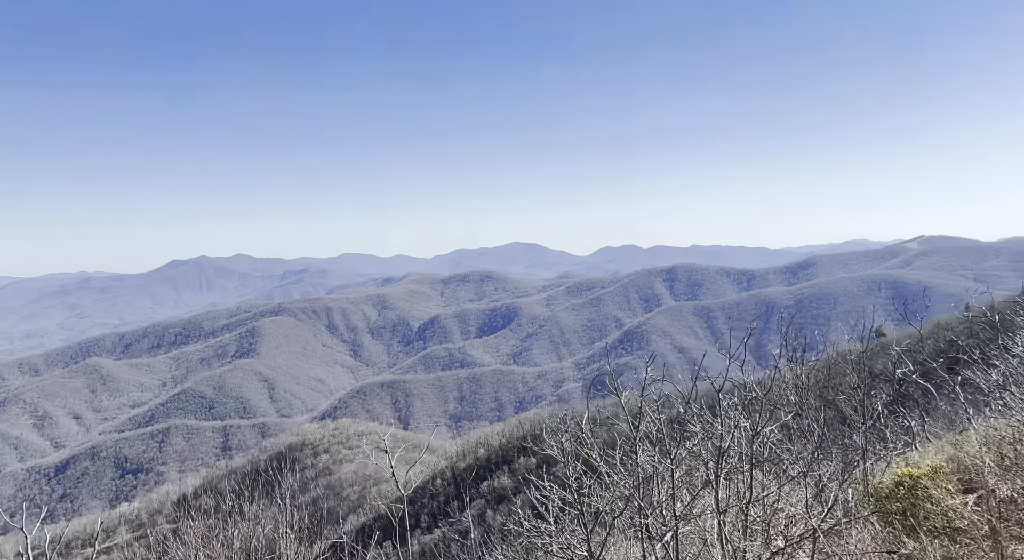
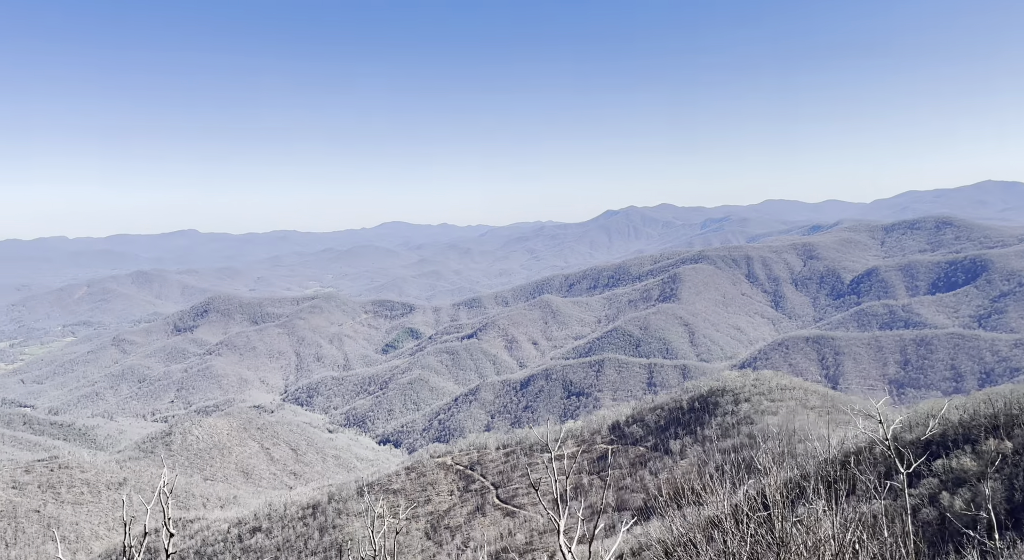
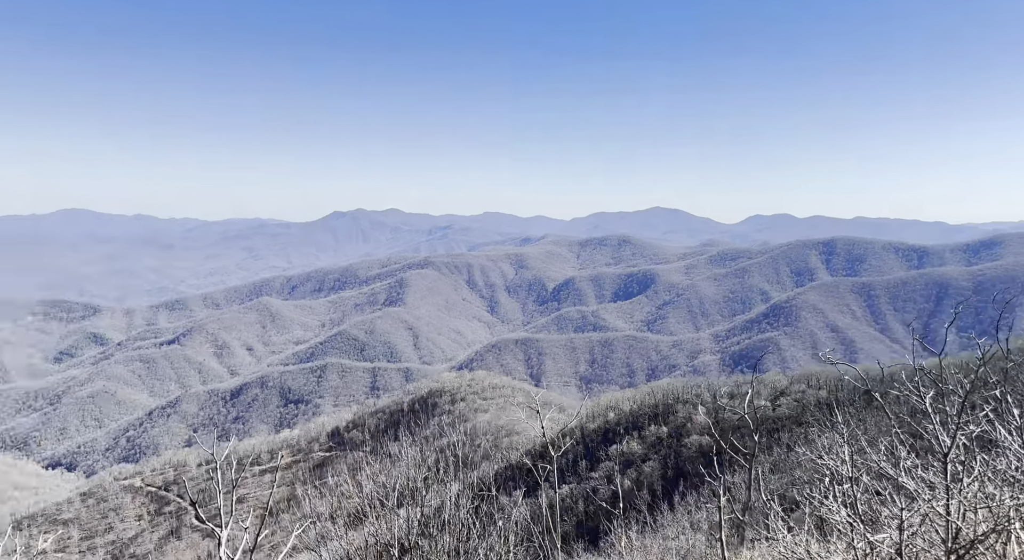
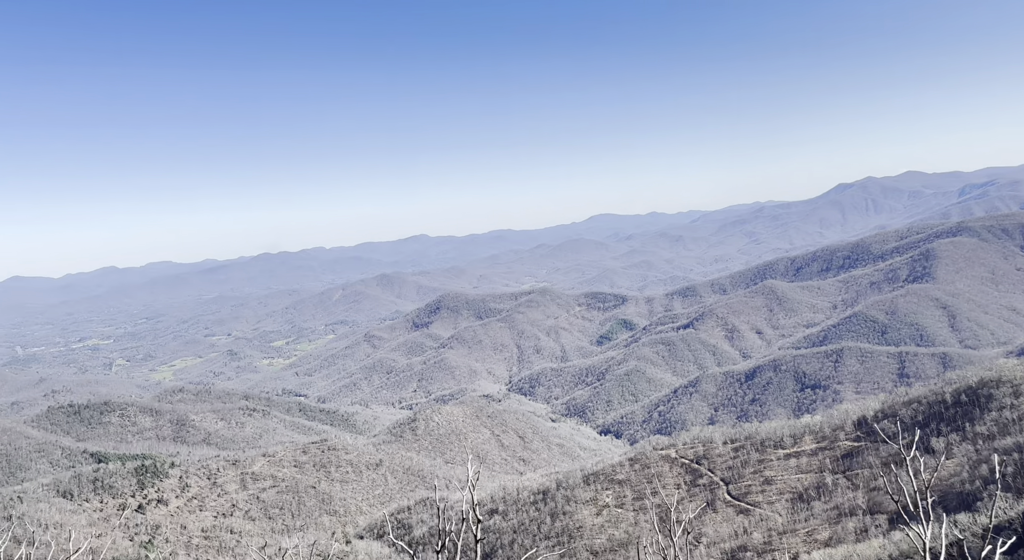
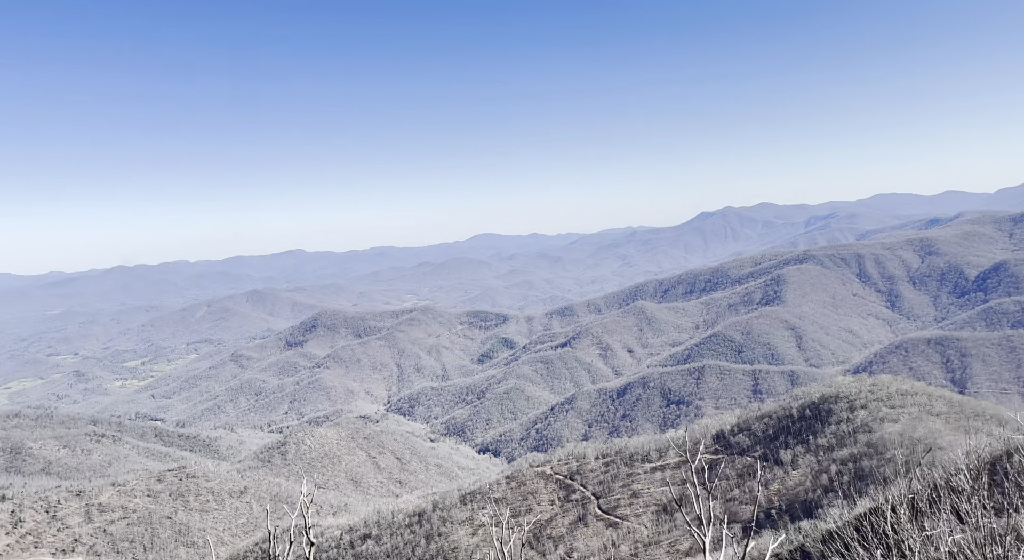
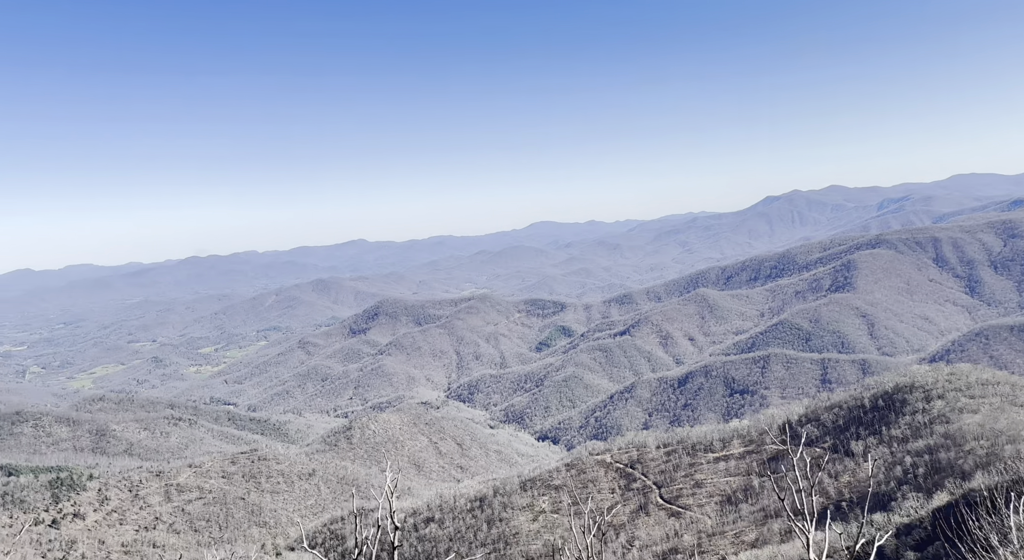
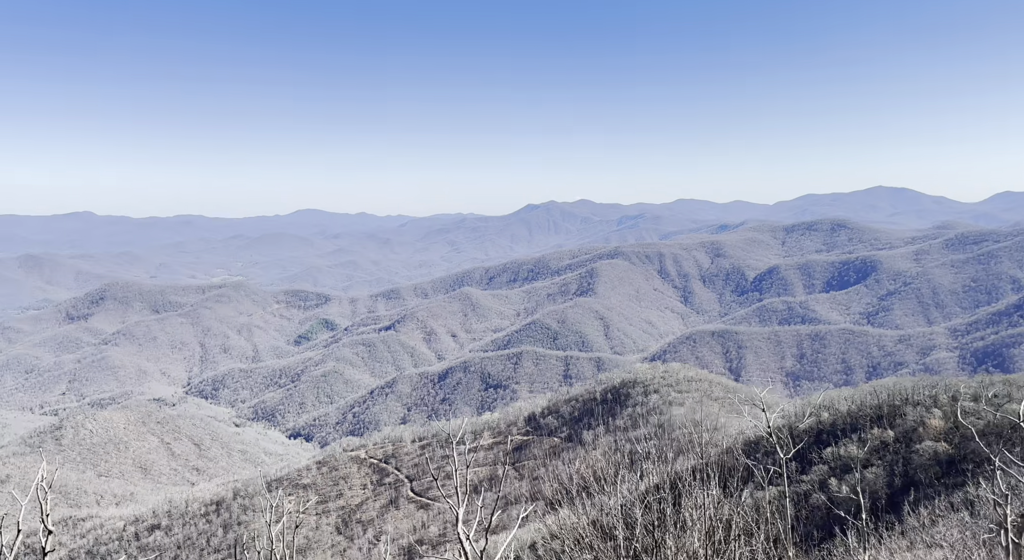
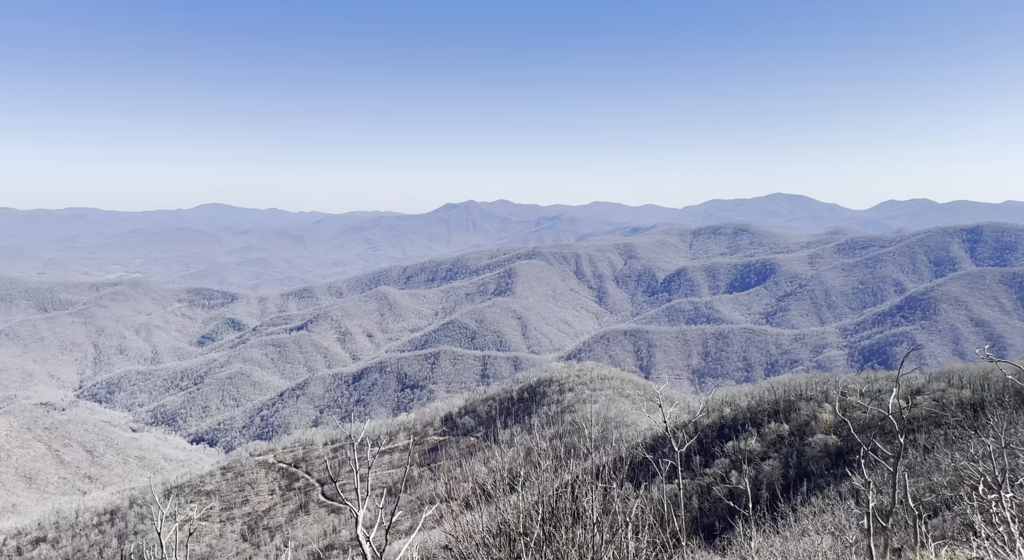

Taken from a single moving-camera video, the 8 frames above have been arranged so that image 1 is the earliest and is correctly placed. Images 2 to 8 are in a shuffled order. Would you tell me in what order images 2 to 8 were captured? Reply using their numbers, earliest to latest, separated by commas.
3, 8, 7, 2, 5, 6, 4
